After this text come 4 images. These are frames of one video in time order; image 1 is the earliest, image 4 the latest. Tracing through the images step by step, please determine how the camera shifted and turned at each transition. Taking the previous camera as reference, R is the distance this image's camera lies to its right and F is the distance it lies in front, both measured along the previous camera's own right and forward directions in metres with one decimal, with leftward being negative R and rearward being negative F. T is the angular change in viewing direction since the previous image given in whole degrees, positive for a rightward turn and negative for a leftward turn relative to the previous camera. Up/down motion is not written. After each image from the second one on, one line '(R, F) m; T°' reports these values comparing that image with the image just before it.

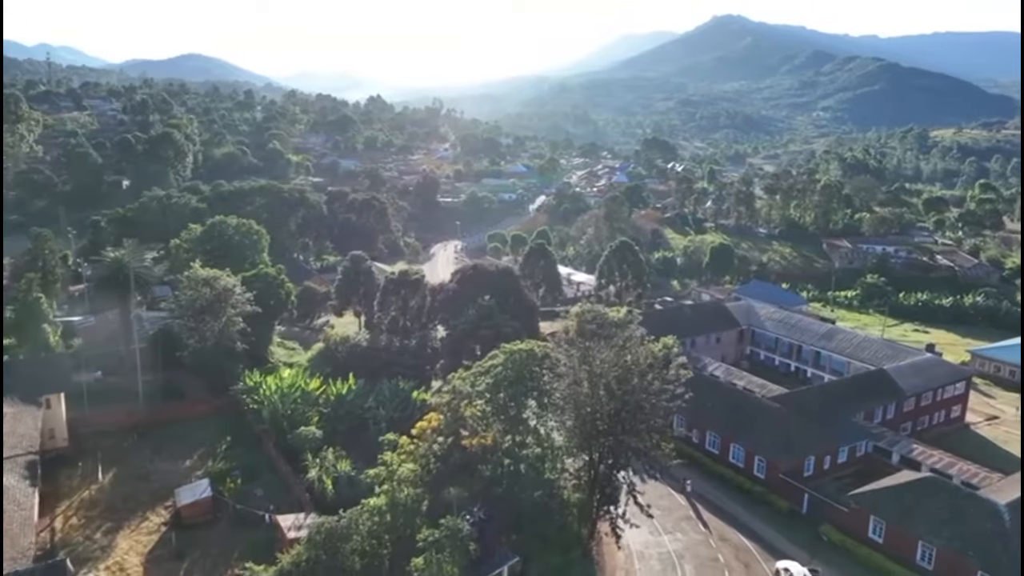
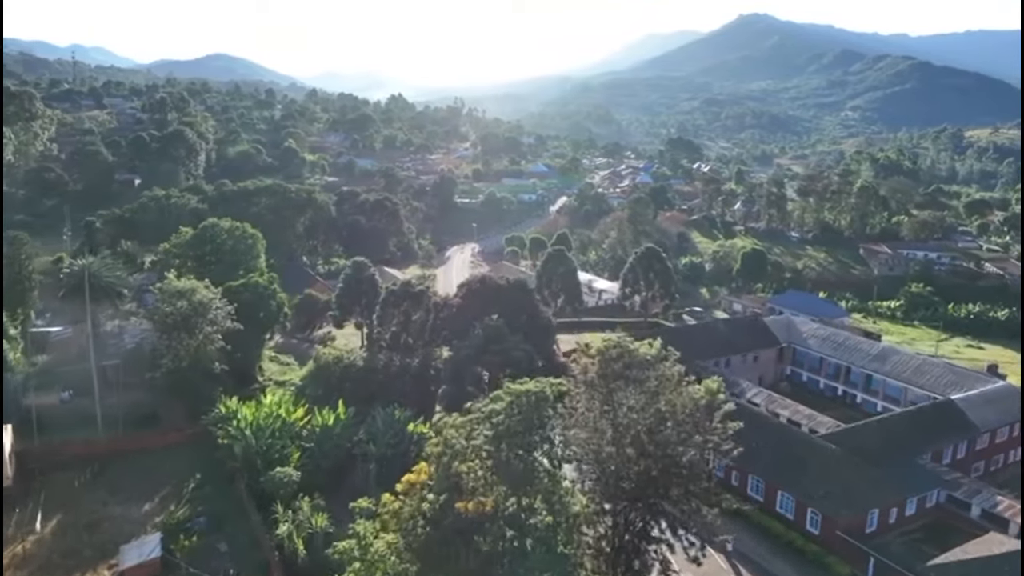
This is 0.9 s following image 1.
(+0.3, +3.1) m; -2°
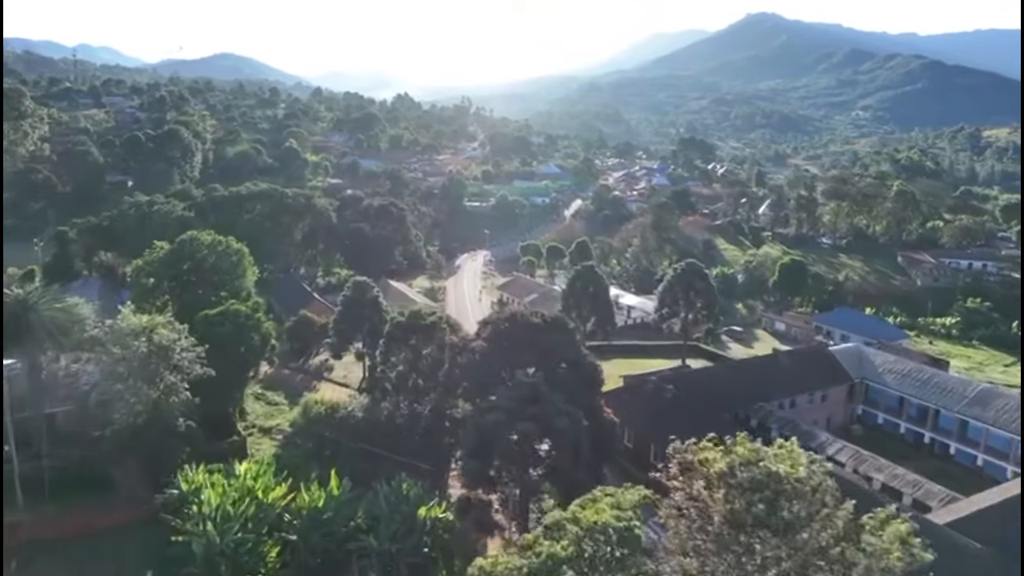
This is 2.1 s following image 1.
(-0.8, +4.5) m; 0°
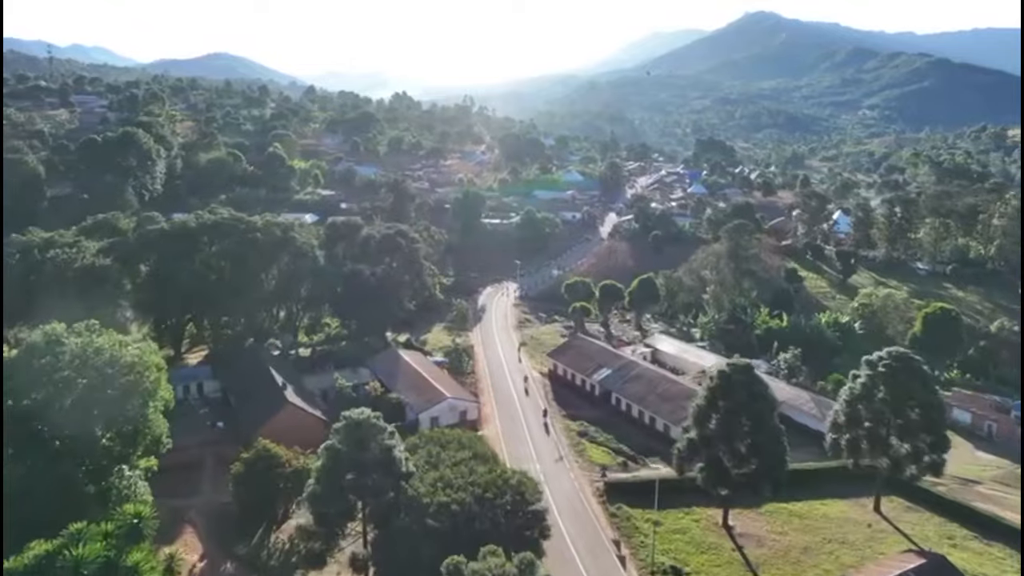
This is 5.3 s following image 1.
(-2.9, +13.2) m; 0°
